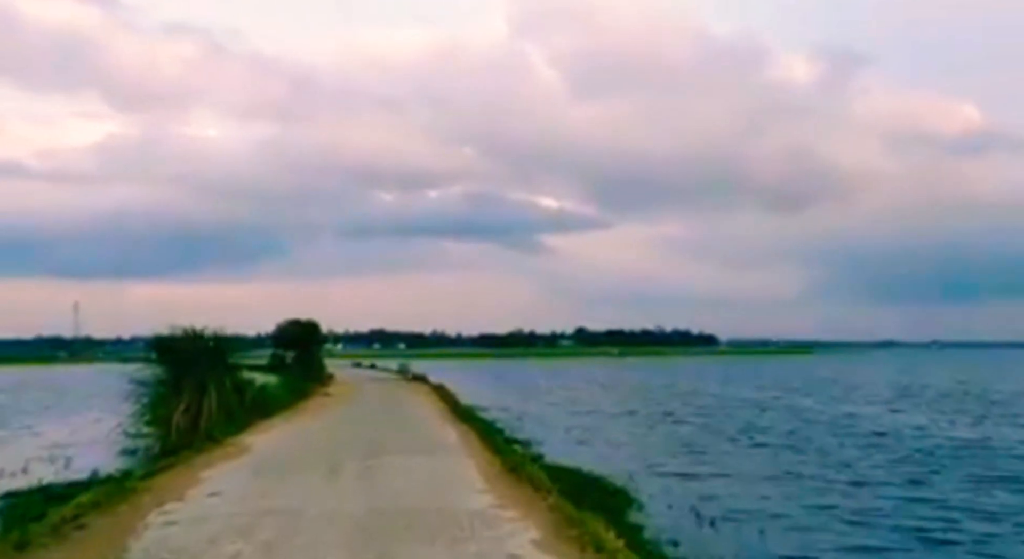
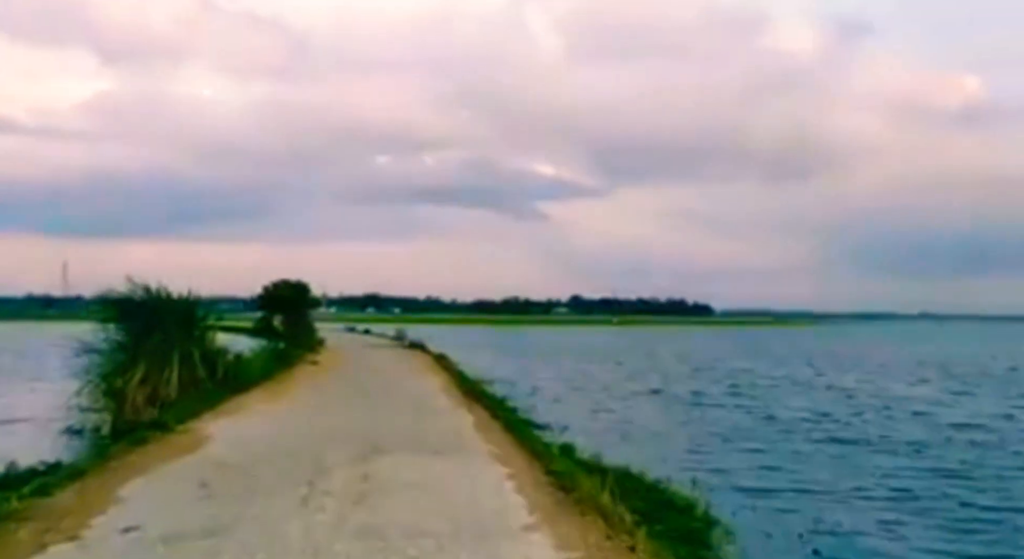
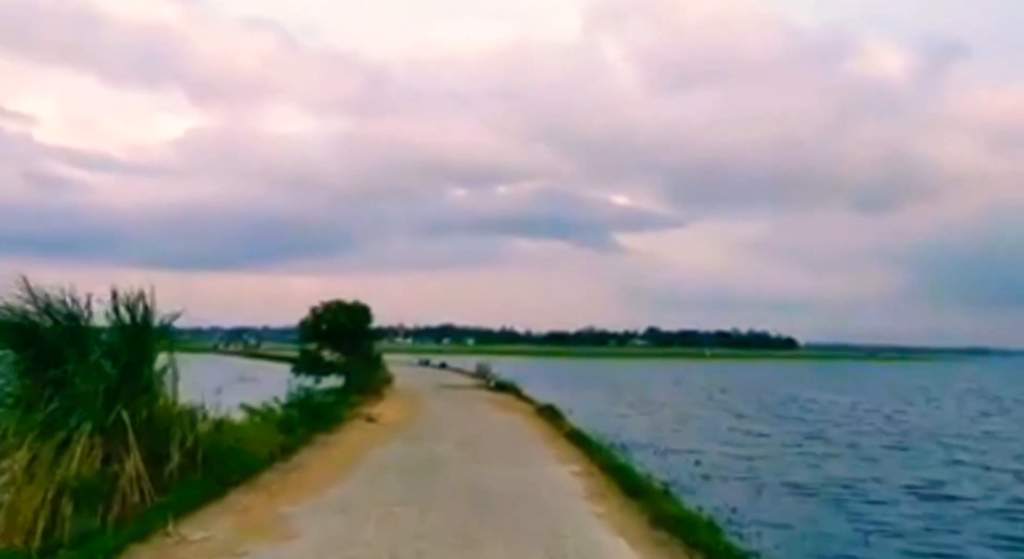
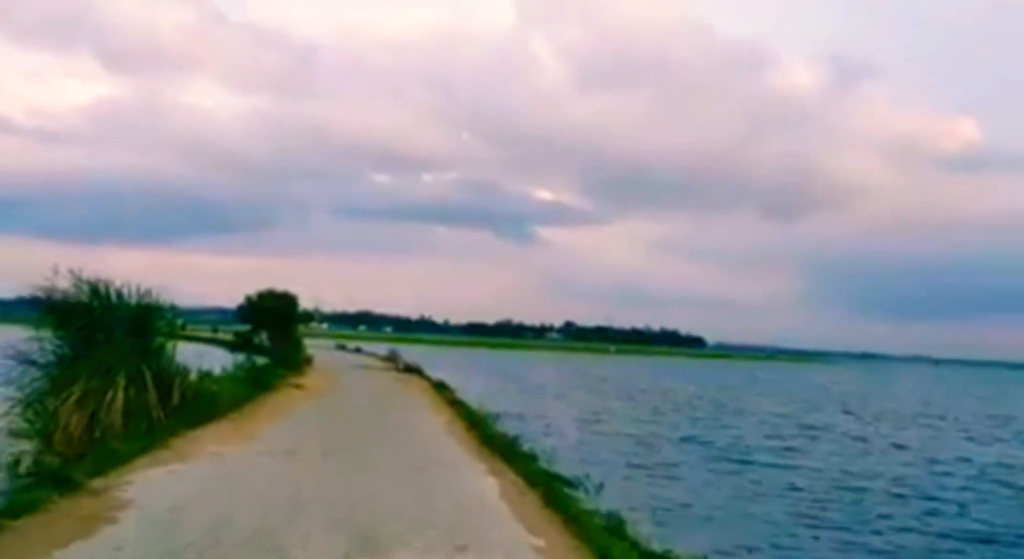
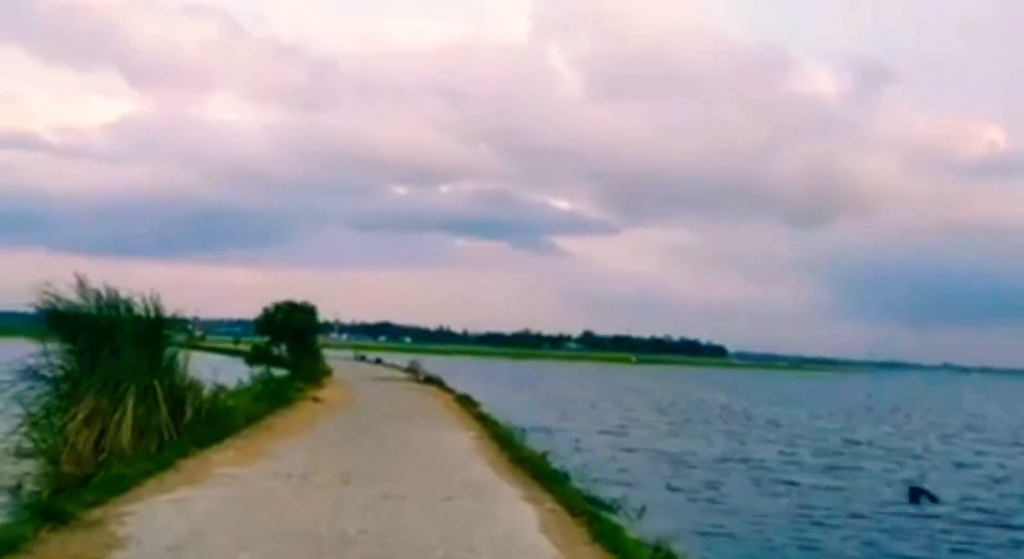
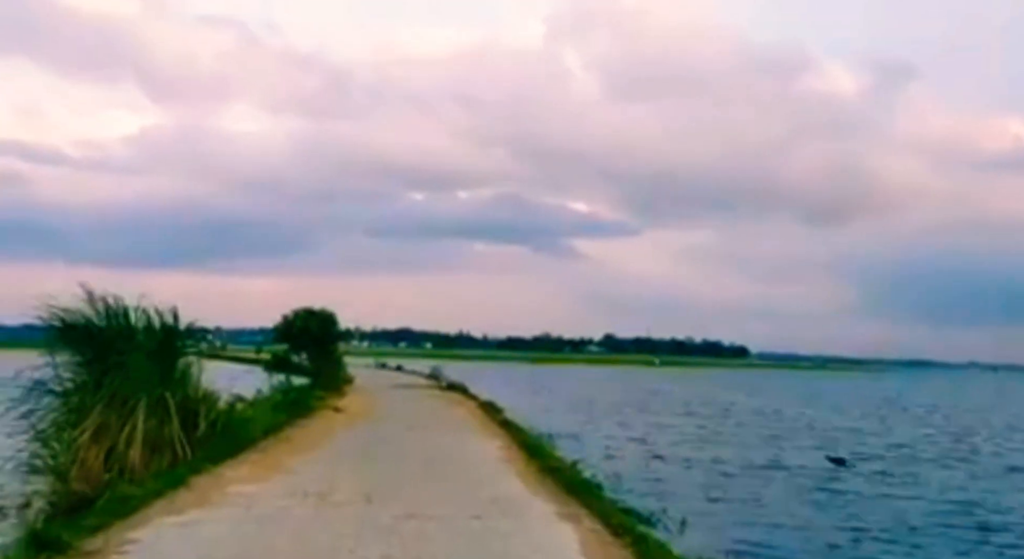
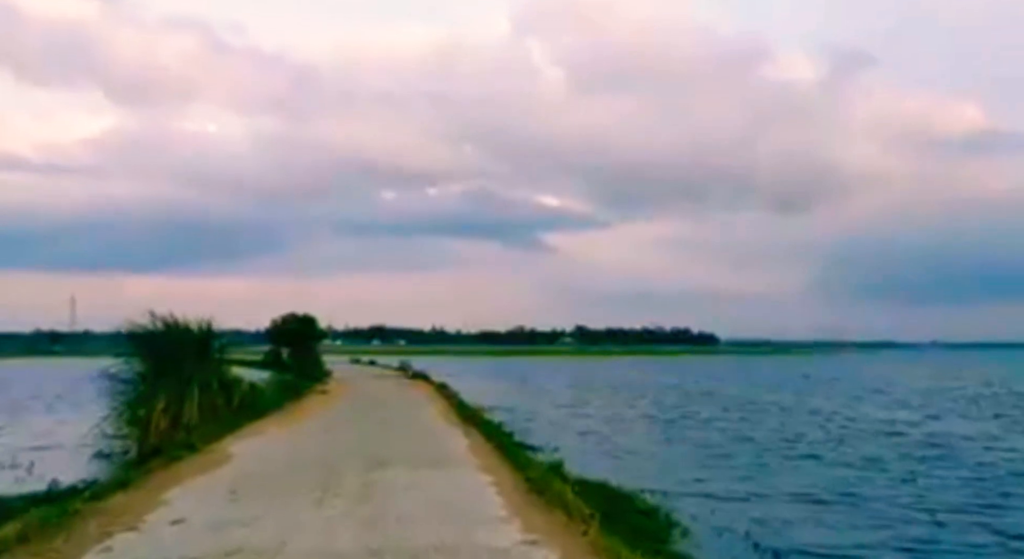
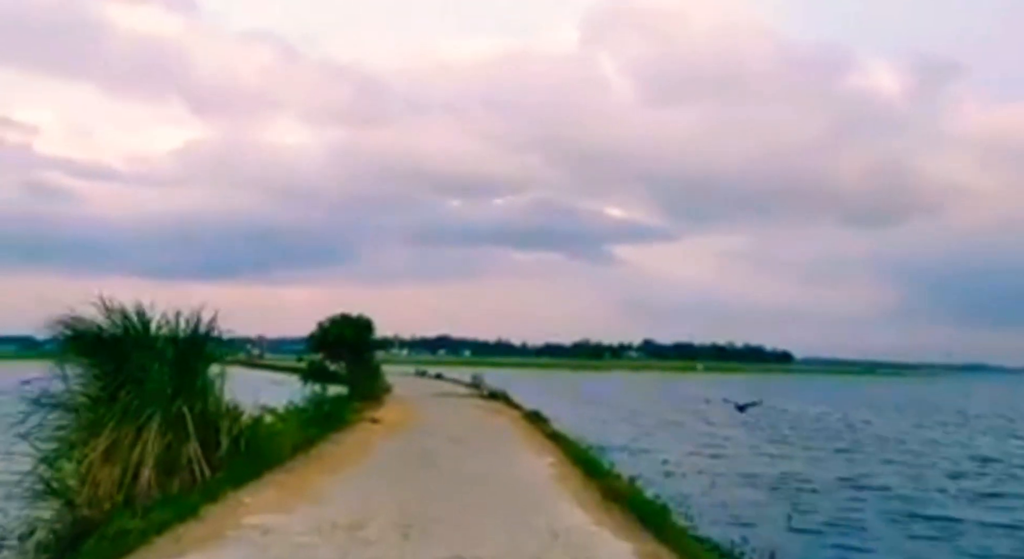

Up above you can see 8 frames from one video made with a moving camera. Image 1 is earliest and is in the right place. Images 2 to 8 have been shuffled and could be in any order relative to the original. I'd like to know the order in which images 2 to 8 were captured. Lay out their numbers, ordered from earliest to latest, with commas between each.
7, 2, 4, 5, 6, 8, 3
